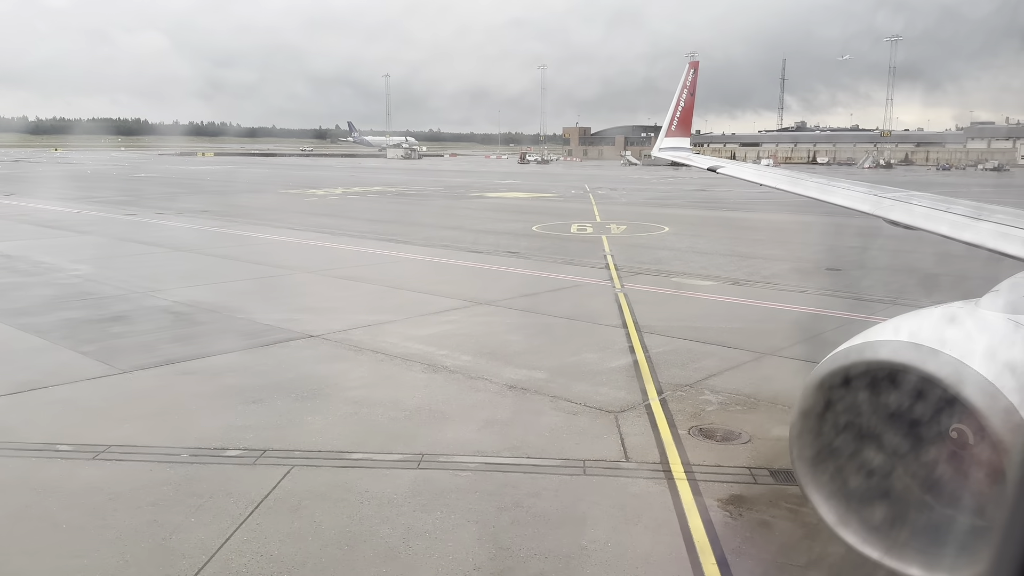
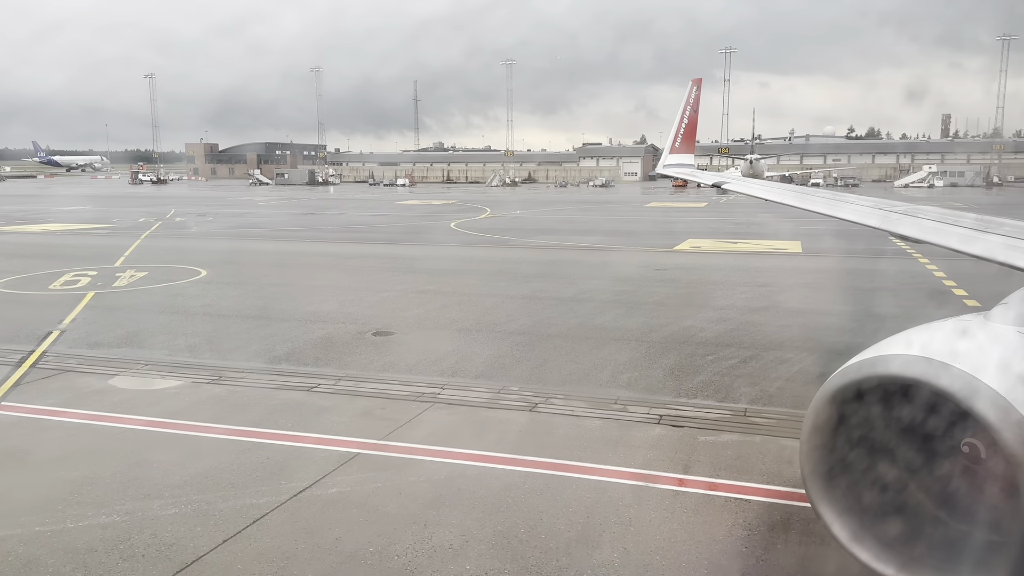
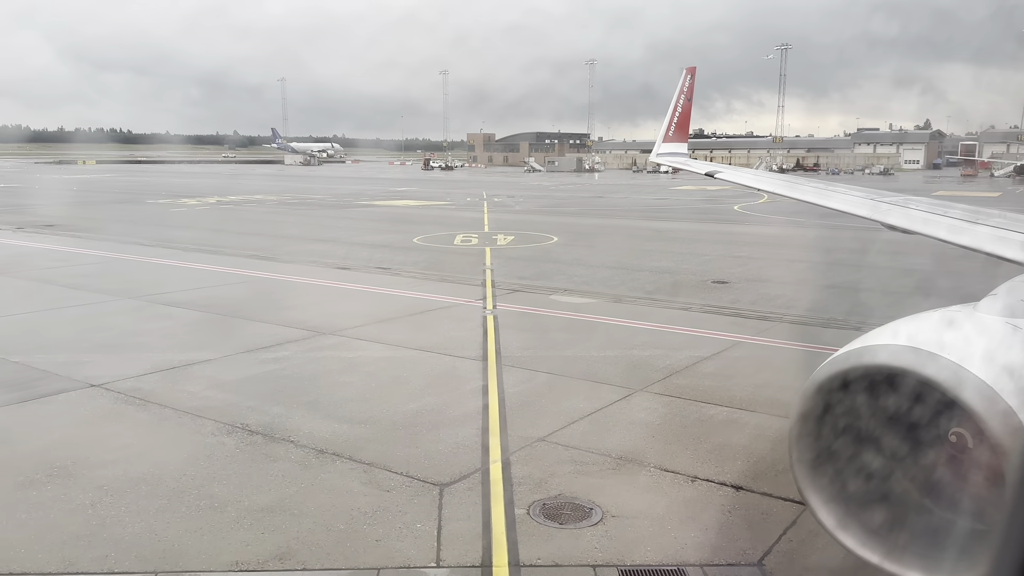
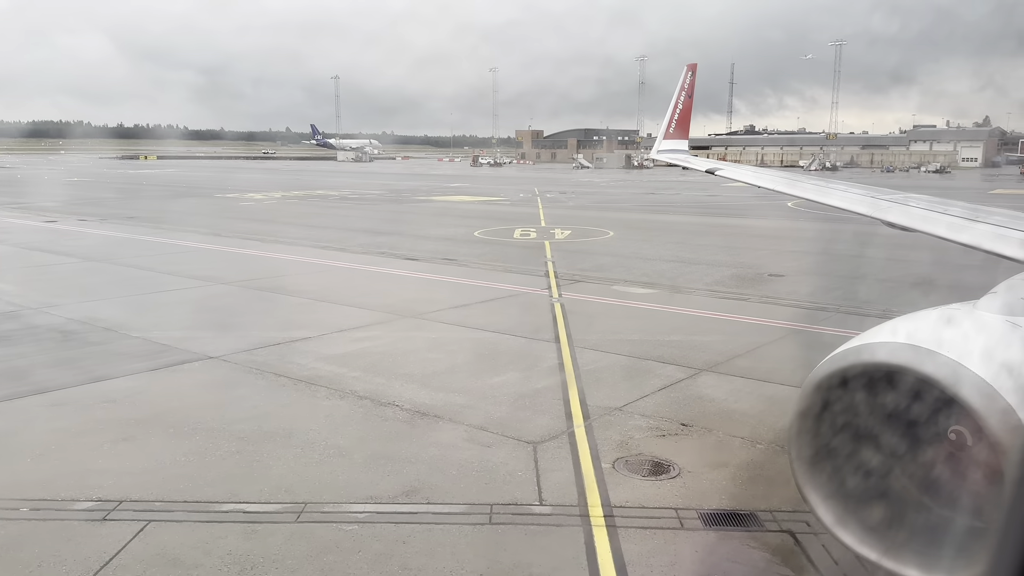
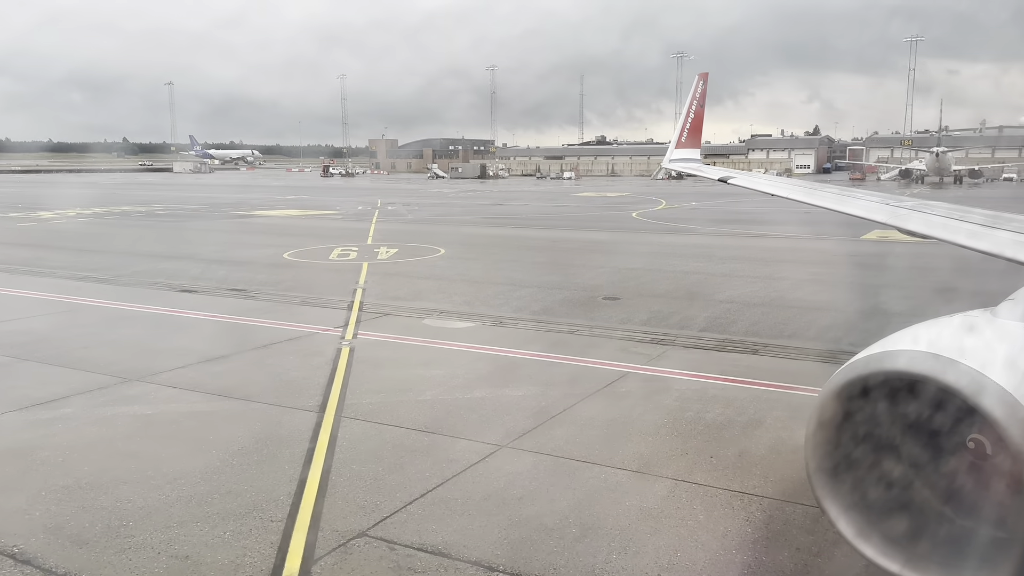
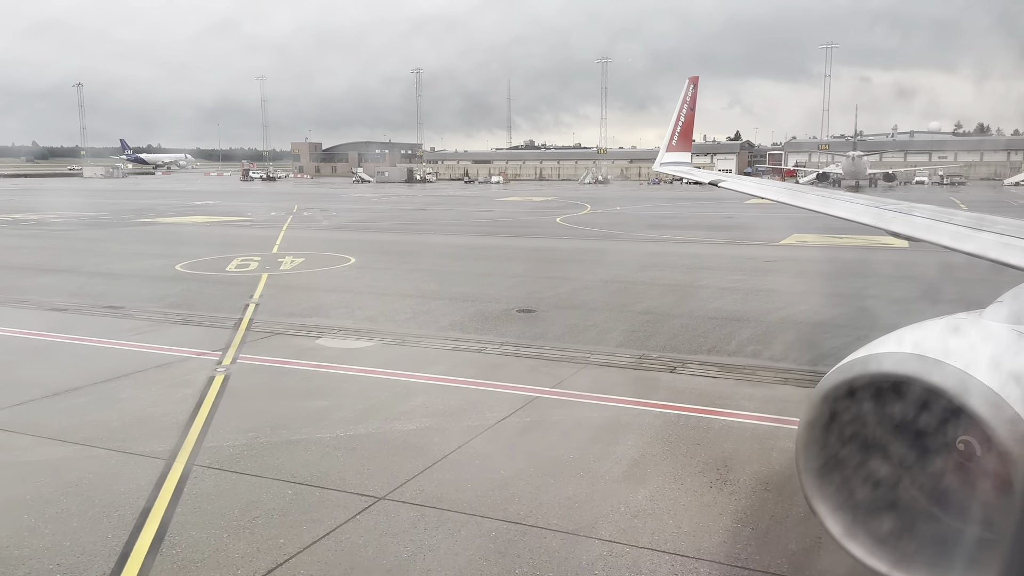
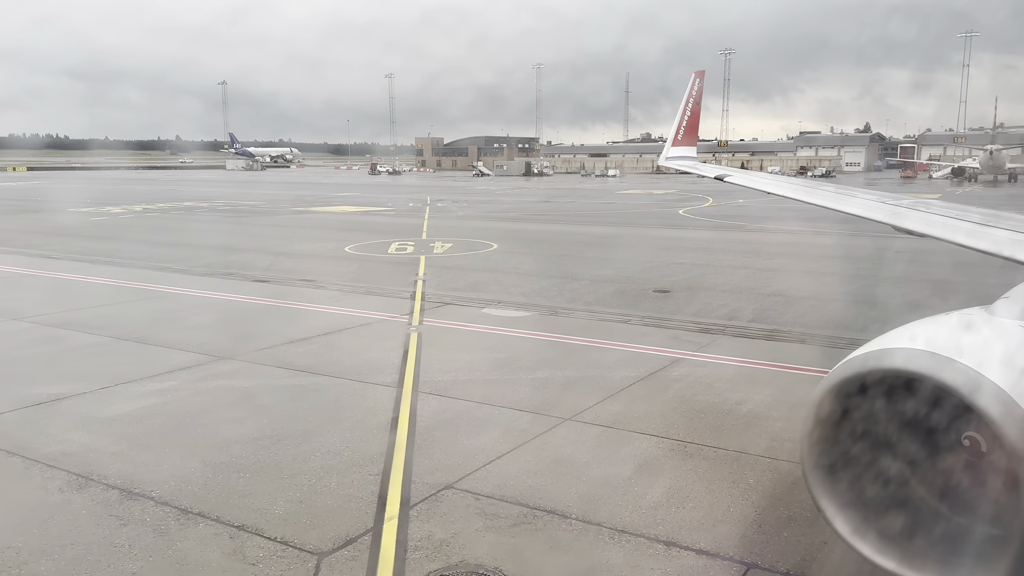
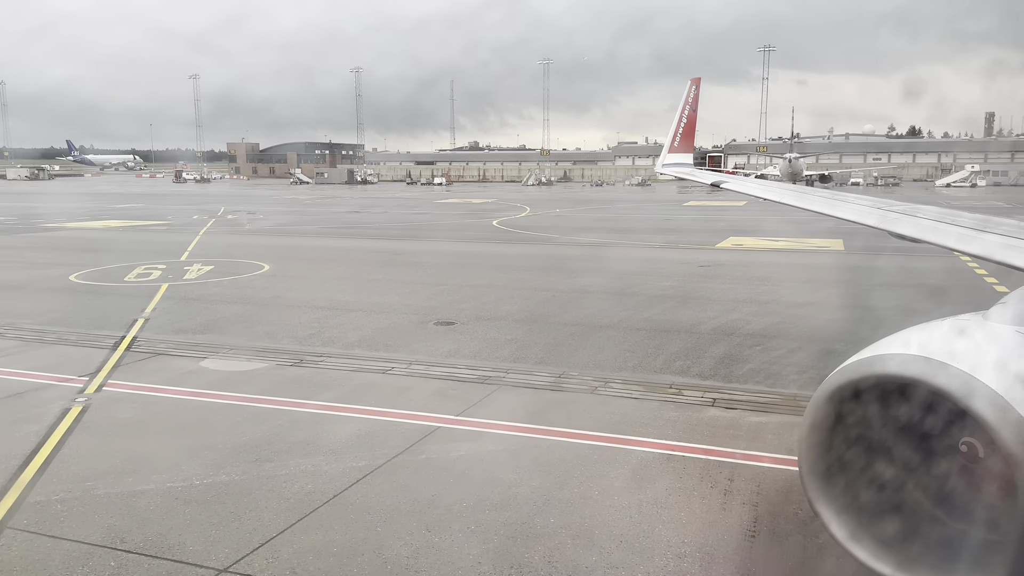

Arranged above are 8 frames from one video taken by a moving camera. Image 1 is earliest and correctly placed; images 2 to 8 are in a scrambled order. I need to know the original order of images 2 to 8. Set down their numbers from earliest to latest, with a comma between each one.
4, 3, 7, 5, 6, 8, 2
